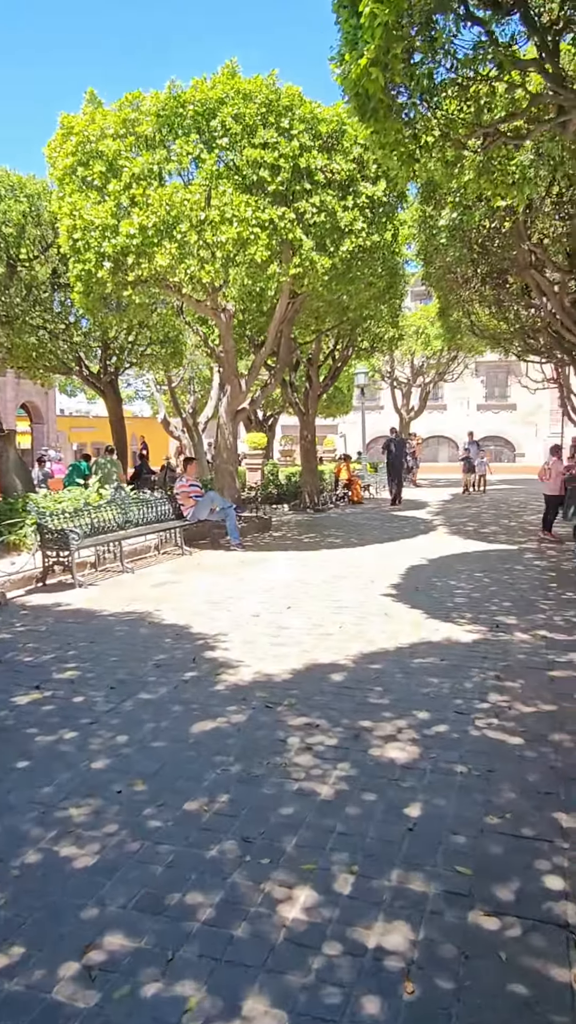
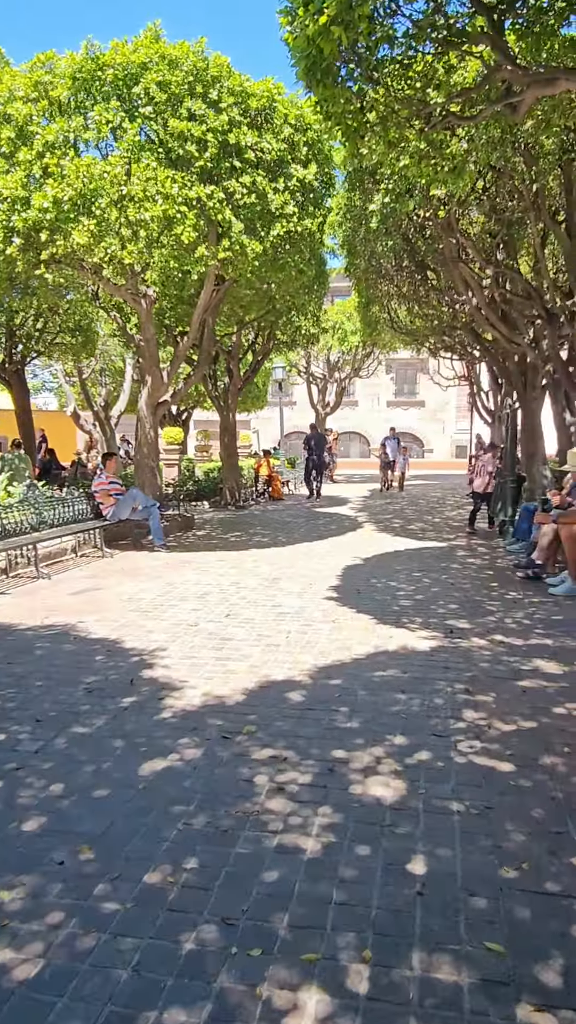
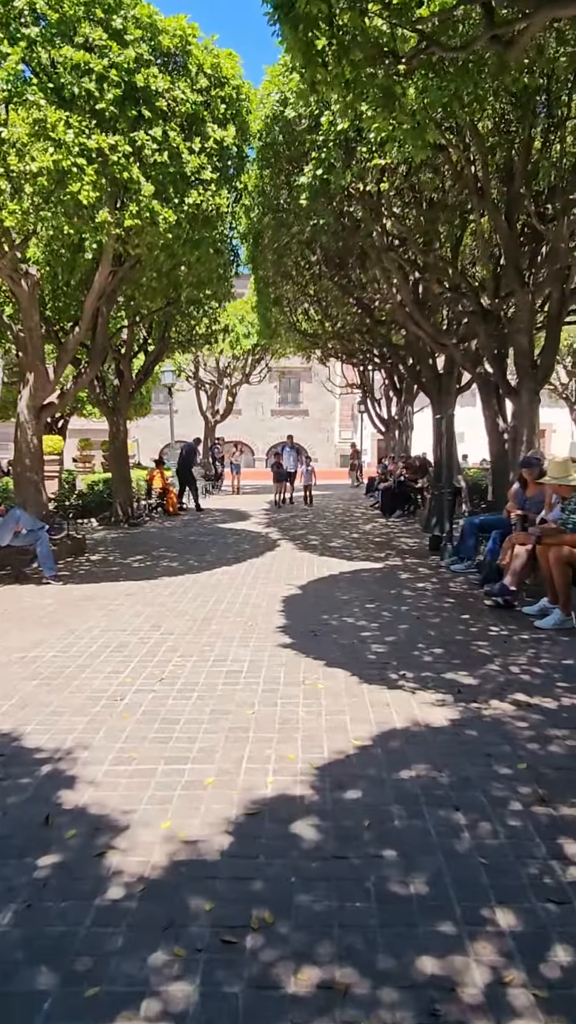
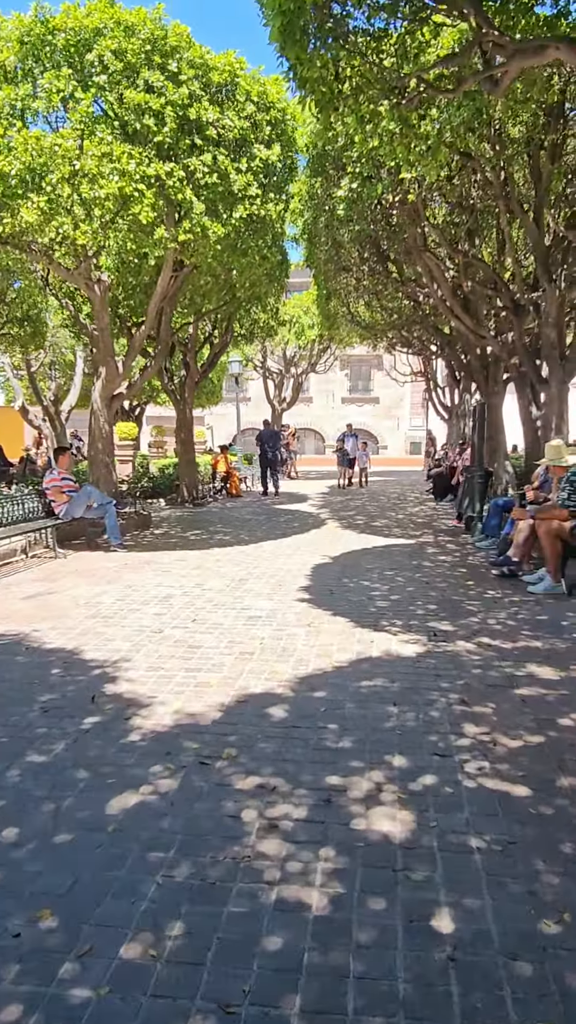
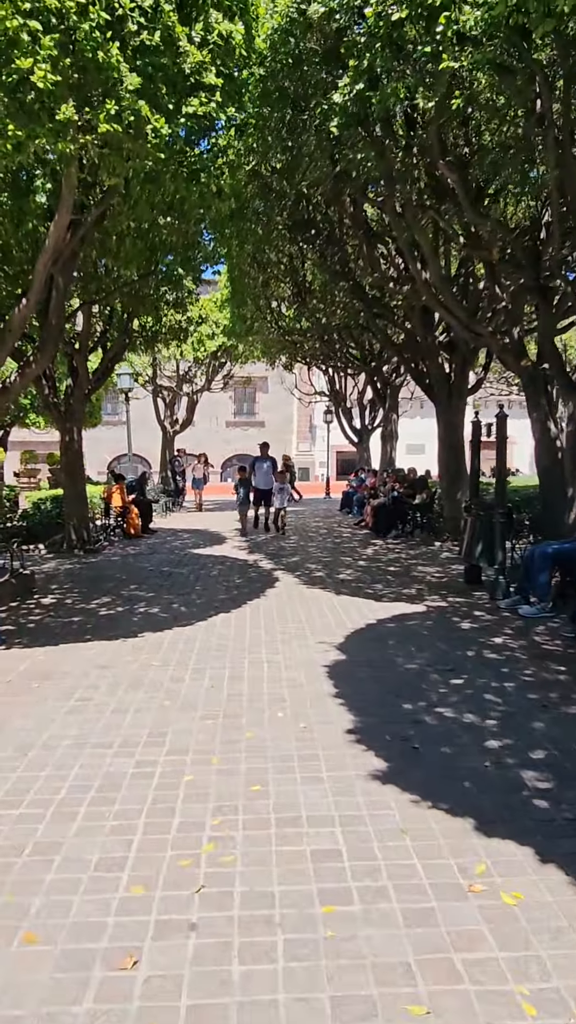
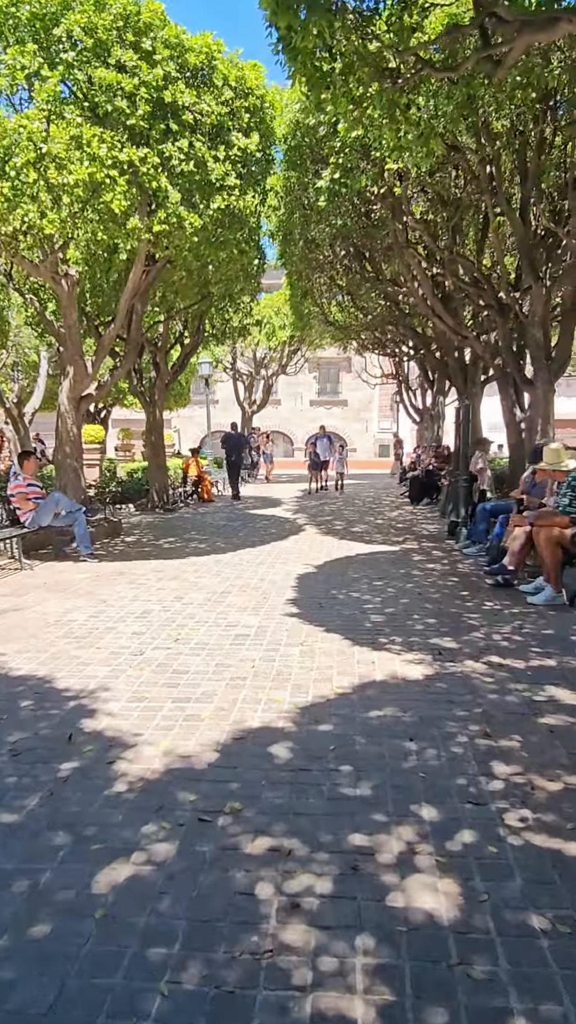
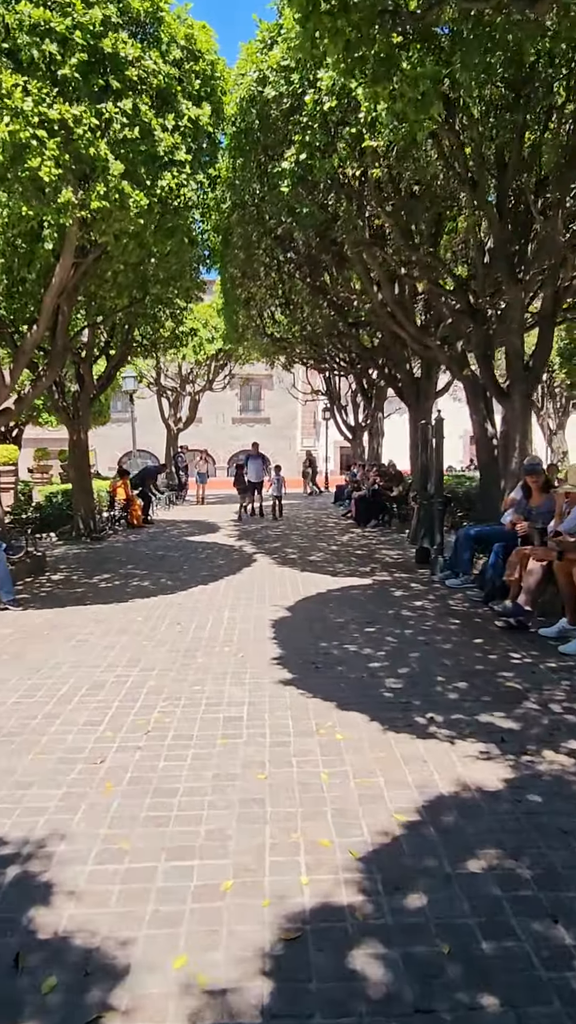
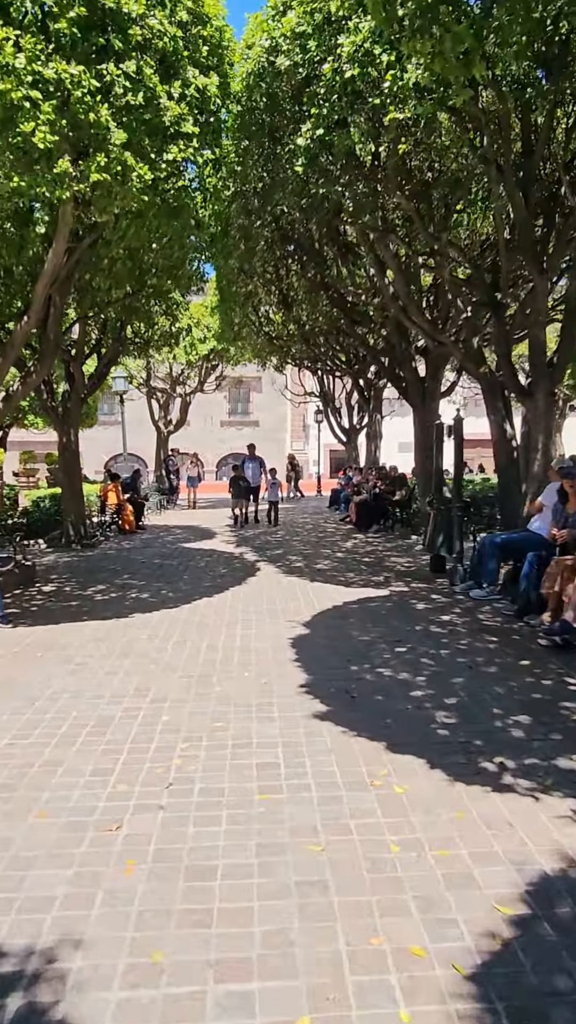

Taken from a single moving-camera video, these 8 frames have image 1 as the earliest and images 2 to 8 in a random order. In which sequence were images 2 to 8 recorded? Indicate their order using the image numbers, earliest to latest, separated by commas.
2, 4, 6, 3, 7, 8, 5
